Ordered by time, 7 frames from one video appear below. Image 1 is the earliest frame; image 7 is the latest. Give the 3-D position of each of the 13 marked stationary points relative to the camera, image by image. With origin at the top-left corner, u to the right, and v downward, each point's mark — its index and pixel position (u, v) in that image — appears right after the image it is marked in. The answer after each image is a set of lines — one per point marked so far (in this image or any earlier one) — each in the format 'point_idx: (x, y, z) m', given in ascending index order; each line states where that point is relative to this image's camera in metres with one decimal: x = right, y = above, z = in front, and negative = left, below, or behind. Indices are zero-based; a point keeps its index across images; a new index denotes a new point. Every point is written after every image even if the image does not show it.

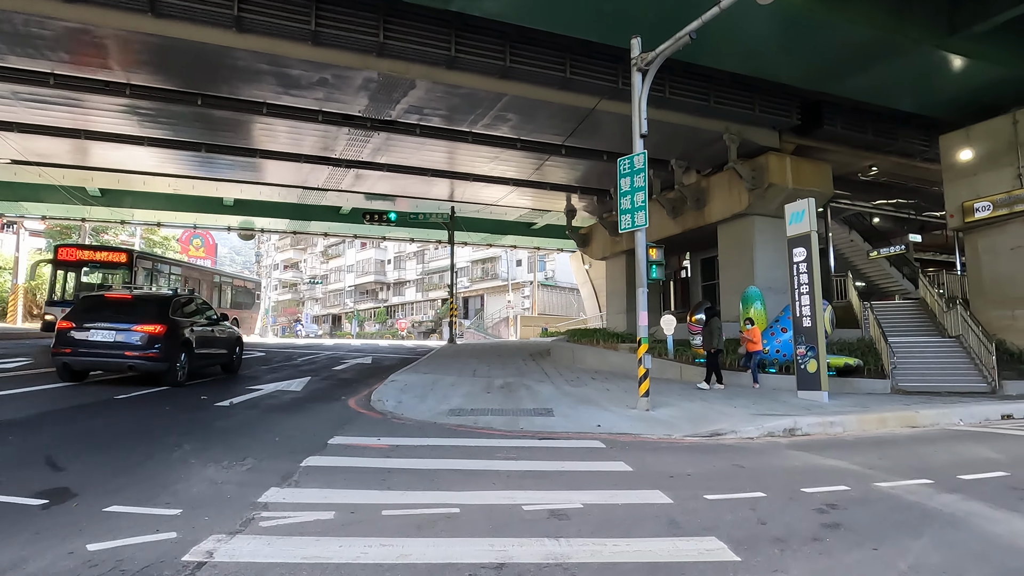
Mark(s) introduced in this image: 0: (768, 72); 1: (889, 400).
0: (+5.2, +4.3, +13.4) m
1: (+5.7, -1.7, +10.1) m
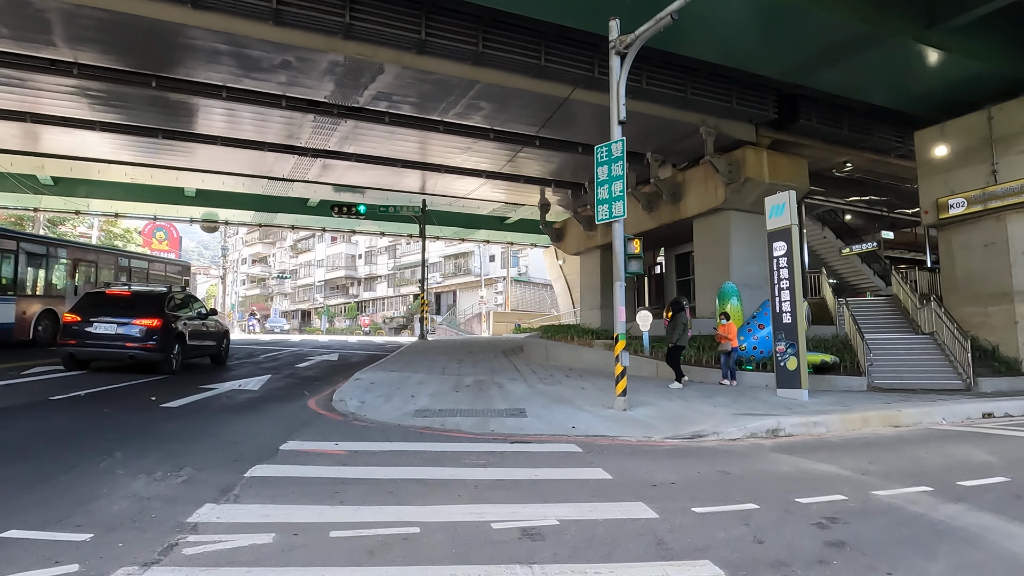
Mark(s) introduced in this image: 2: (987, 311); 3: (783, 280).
0: (+4.6, +4.4, +13.1) m
1: (+5.3, -1.7, +9.9) m
2: (+10.3, -0.5, +14.4) m
3: (+4.0, +0.1, +9.7) m
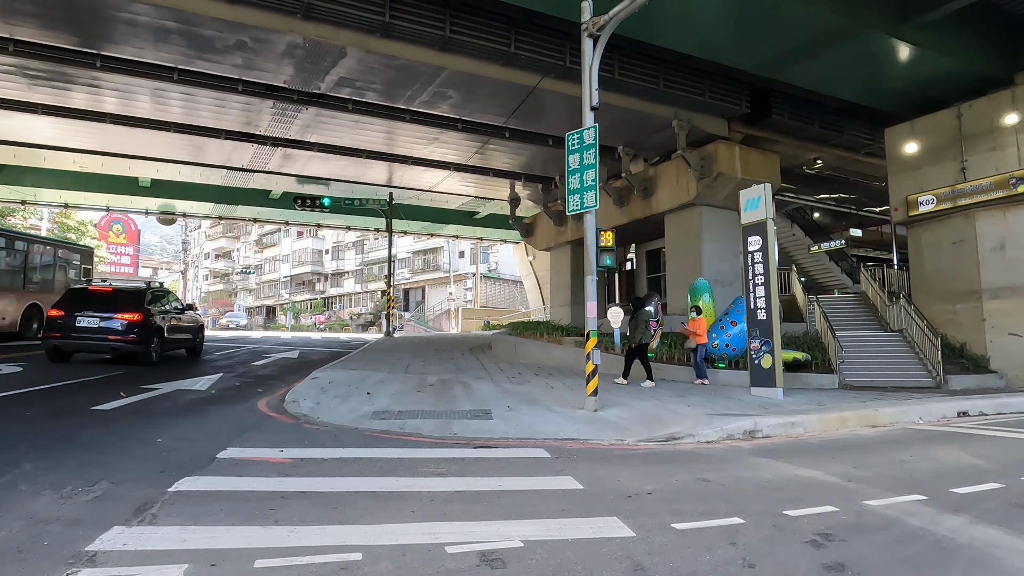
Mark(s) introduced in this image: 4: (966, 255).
0: (+4.0, +4.5, +12.8) m
1: (+4.8, -1.6, +9.7) m
2: (+9.6, -0.4, +14.4) m
3: (+3.5, +0.2, +9.4) m
4: (+9.7, +0.7, +14.1) m
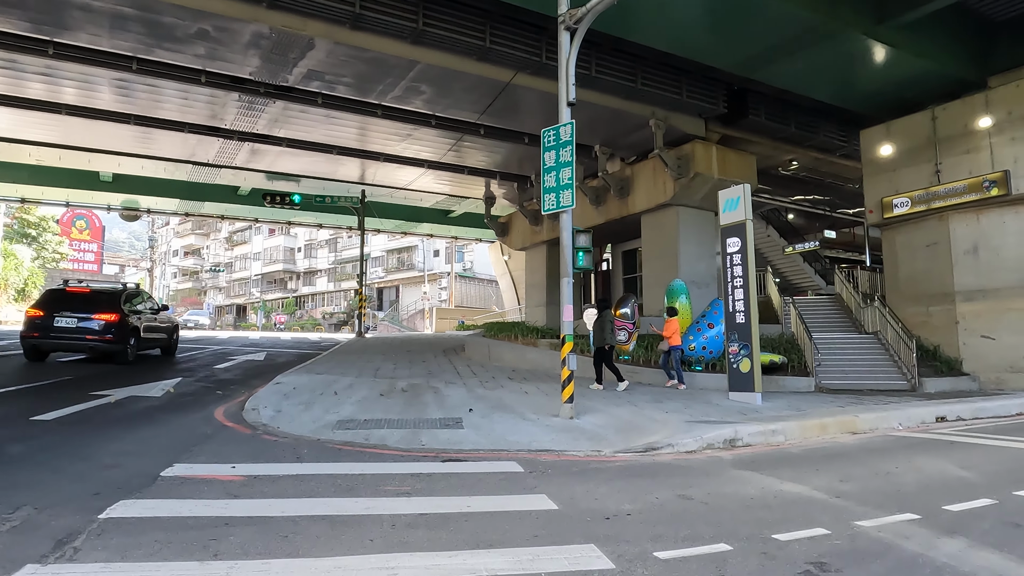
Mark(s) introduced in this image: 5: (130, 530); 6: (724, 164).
0: (+3.6, +4.5, +12.7) m
1: (+4.4, -1.6, +9.6) m
2: (+9.0, -0.5, +14.4) m
3: (+3.1, +0.2, +9.3) m
4: (+9.1, +0.7, +14.2) m
5: (-1.9, -1.2, +3.3) m
6: (+5.0, +2.9, +15.6) m
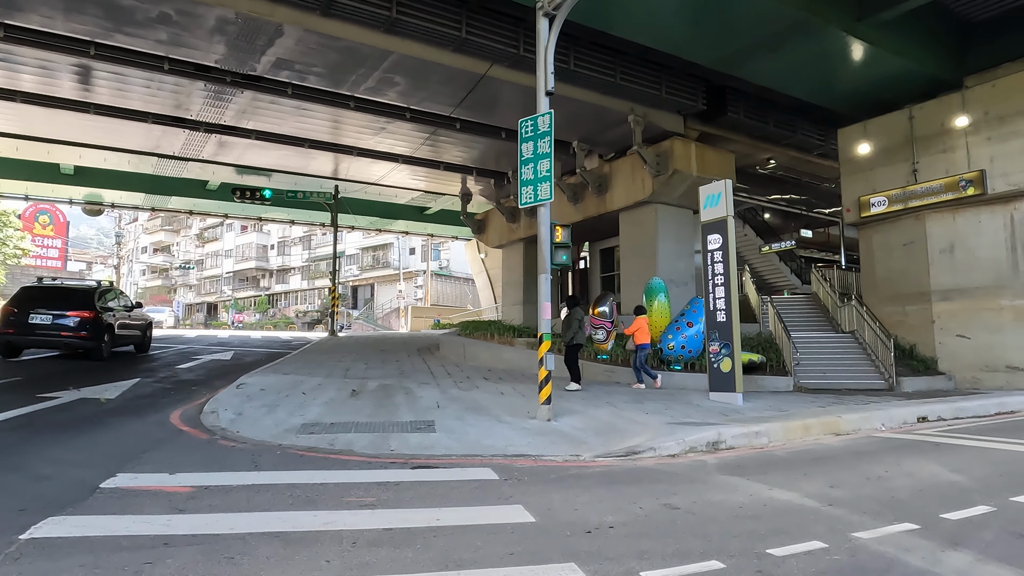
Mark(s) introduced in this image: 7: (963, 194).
0: (+3.1, +4.5, +12.5) m
1: (+4.1, -1.6, +9.4) m
2: (+8.5, -0.5, +14.4) m
3: (+2.8, +0.2, +9.1) m
4: (+8.6, +0.7, +14.2) m
5: (-2.0, -1.2, +2.9) m
6: (+4.4, +2.9, +15.4) m
7: (+9.0, +1.9, +13.2) m
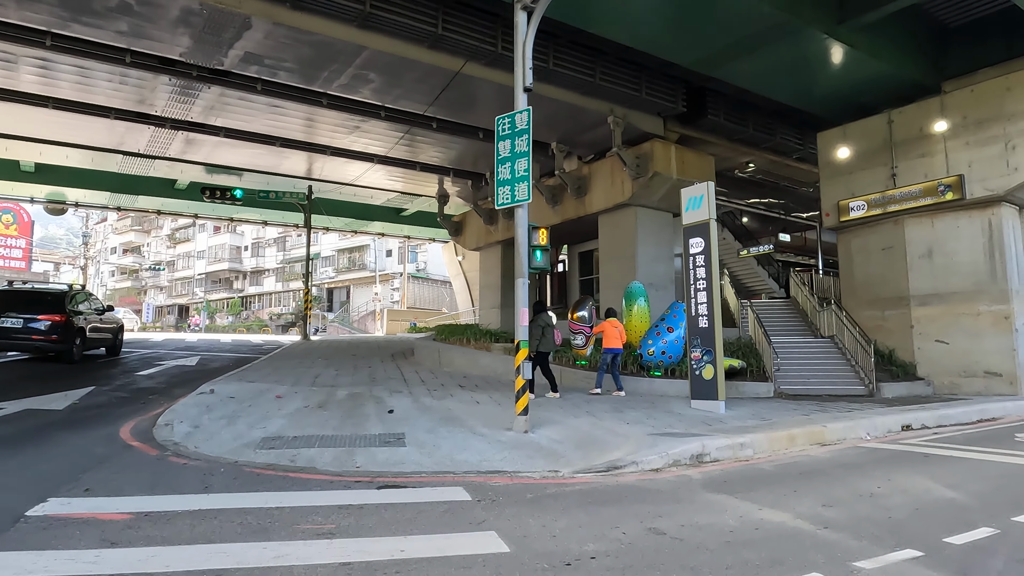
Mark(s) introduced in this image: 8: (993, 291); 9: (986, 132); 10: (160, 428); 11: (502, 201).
0: (+2.7, +4.4, +12.3) m
1: (+3.8, -1.7, +9.2) m
2: (+8.0, -0.6, +14.4) m
3: (+2.5, +0.1, +8.8) m
4: (+8.1, +0.6, +14.1) m
5: (-2.1, -1.2, +2.5) m
6: (+3.9, +2.8, +15.3) m
7: (+8.5, +1.8, +13.2) m
8: (+9.2, -0.1, +12.6) m
9: (+9.1, +3.0, +12.7) m
10: (-3.2, -1.3, +6.1) m
11: (-0.1, +0.9, +6.8) m
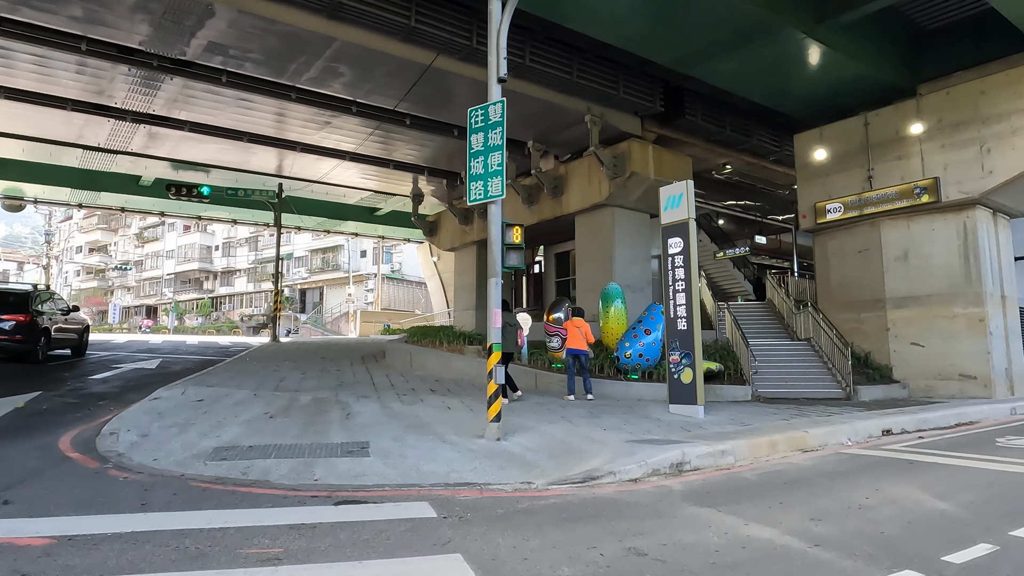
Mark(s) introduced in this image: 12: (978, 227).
0: (+2.3, +4.4, +12.0) m
1: (+3.4, -1.7, +9.0) m
2: (+7.5, -0.6, +14.3) m
3: (+2.2, +0.1, +8.6) m
4: (+7.6, +0.5, +14.1) m
5: (-2.2, -1.2, +2.1) m
6: (+3.4, +2.8, +15.1) m
7: (+8.1, +1.7, +13.2) m
8: (+8.7, -0.1, +12.6) m
9: (+8.6, +2.9, +12.8) m
10: (-3.5, -1.3, +5.7) m
11: (-0.4, +0.9, +6.5) m
12: (+8.9, +1.2, +12.7) m
